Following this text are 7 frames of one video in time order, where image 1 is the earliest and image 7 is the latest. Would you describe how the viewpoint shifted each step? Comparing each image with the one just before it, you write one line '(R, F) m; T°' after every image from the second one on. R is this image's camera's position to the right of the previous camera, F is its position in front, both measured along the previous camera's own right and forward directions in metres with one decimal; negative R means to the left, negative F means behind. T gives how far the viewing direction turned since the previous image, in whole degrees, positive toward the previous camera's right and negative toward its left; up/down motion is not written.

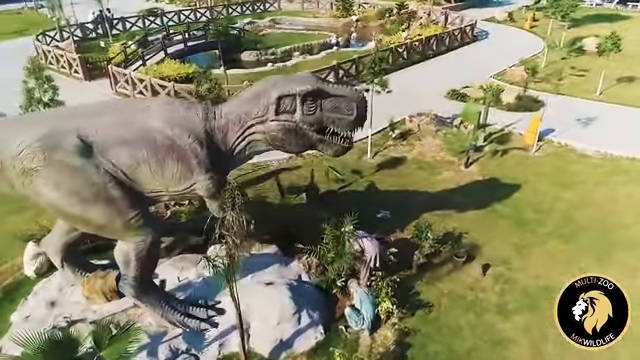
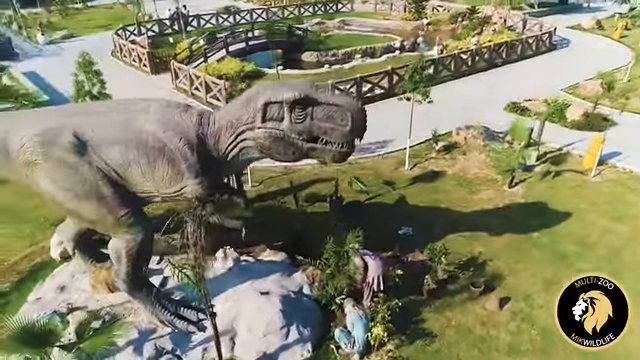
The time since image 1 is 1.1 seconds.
(+1.3, +0.4) m; -9°
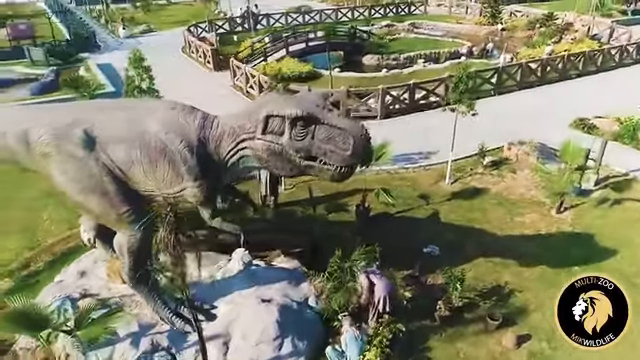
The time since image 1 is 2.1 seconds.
(+1.1, +0.4) m; -8°
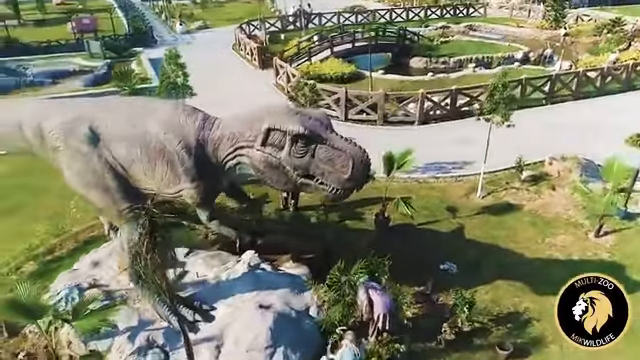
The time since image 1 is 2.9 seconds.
(+0.9, +0.3) m; -7°
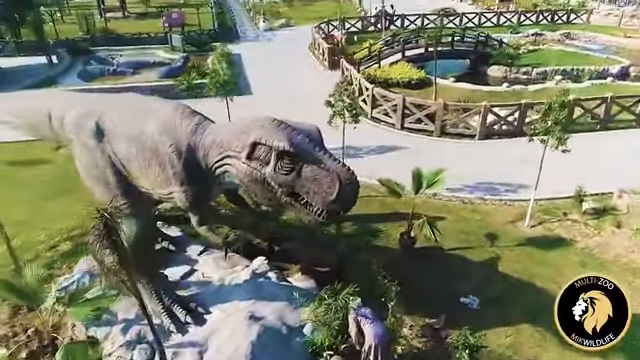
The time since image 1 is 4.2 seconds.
(+1.4, +0.6) m; -10°
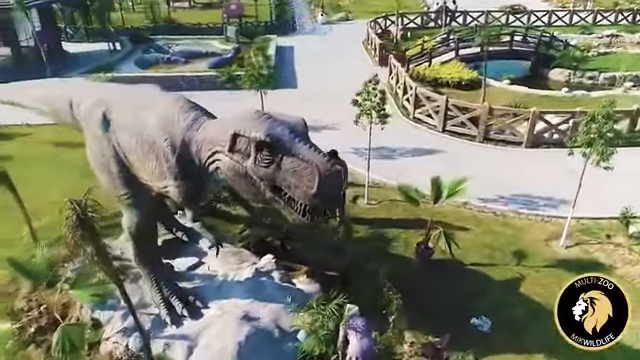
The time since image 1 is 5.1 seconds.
(+1.0, +0.4) m; -7°
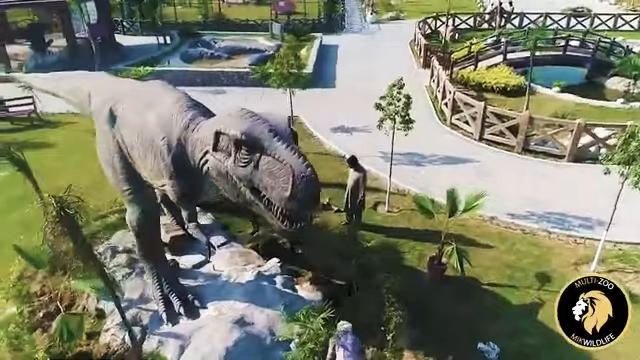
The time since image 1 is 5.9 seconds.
(+0.8, +0.3) m; -6°
